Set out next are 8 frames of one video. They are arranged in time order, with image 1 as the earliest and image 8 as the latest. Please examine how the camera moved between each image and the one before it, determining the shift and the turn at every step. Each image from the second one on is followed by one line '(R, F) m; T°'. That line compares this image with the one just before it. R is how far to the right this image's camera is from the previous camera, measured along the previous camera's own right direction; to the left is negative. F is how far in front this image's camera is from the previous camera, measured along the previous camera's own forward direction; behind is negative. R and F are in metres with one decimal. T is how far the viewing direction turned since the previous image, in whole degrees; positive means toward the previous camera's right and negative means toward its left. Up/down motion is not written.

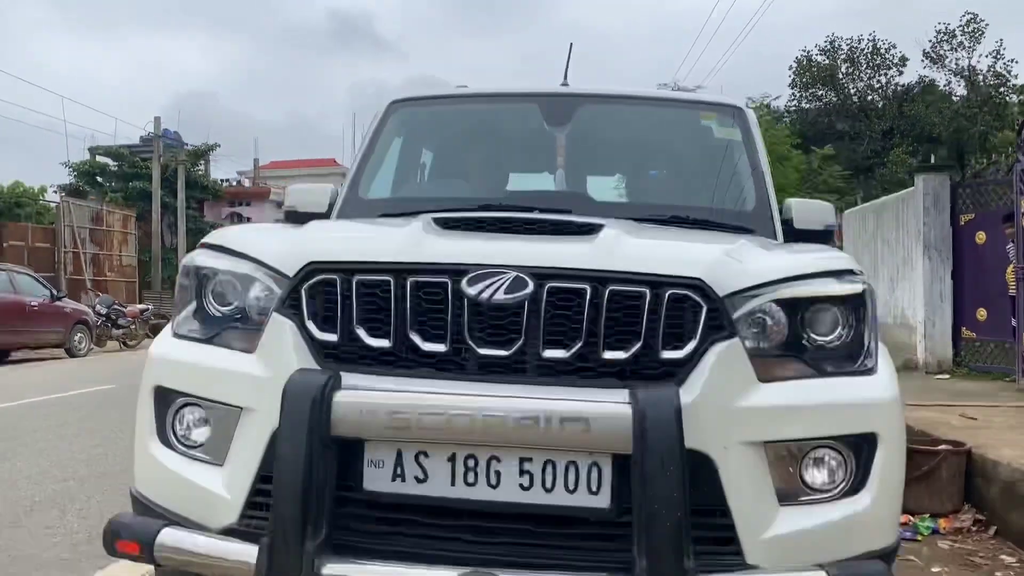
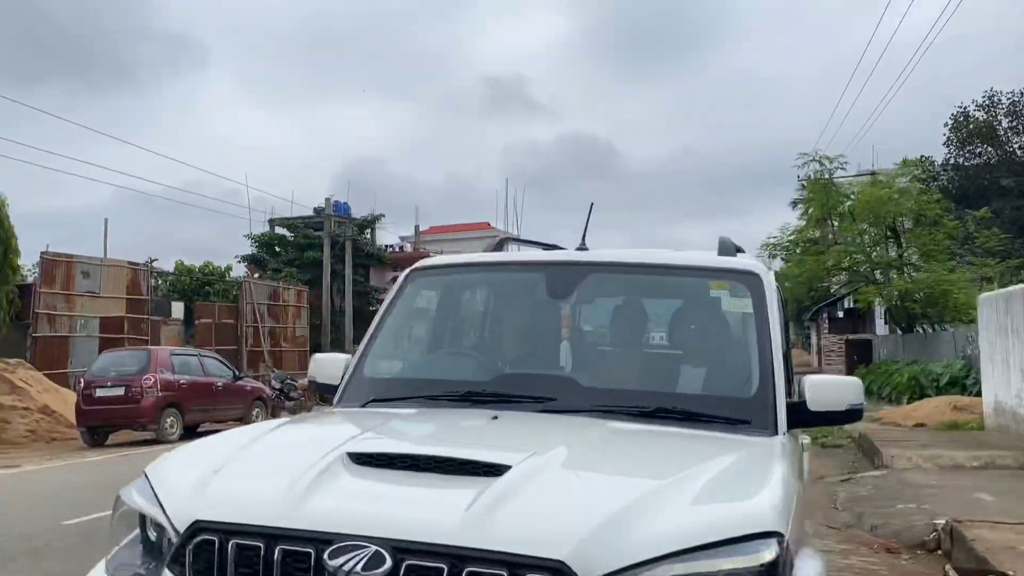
(+0.5, -0.8) m; -10°
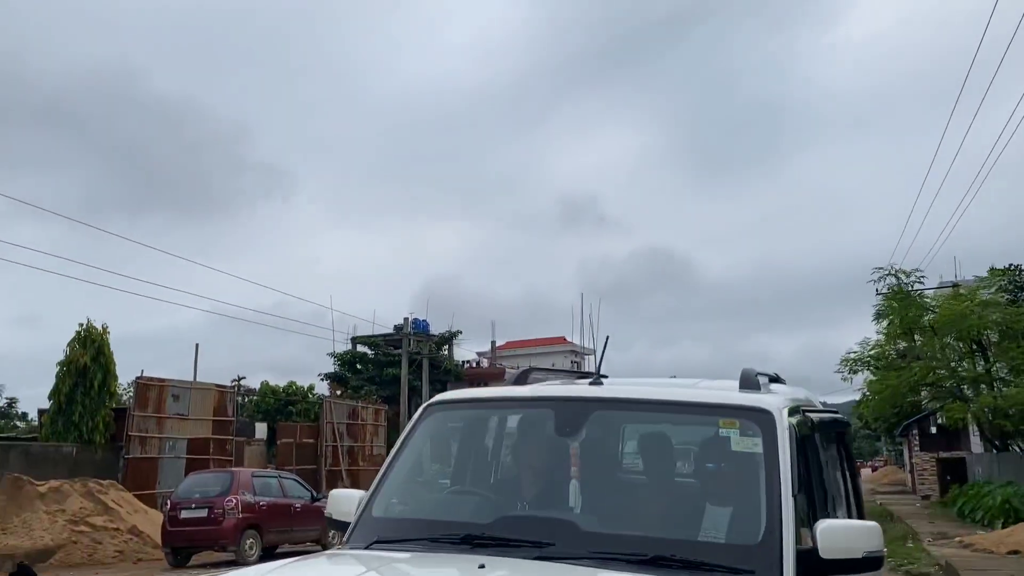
(+0.2, -0.4) m; -5°
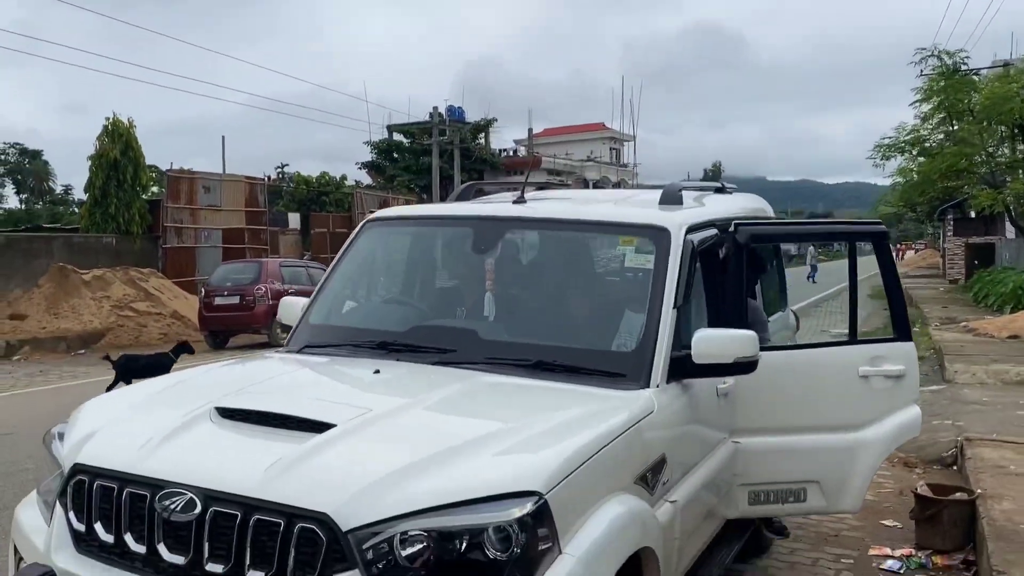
(+0.5, -0.1) m; -3°
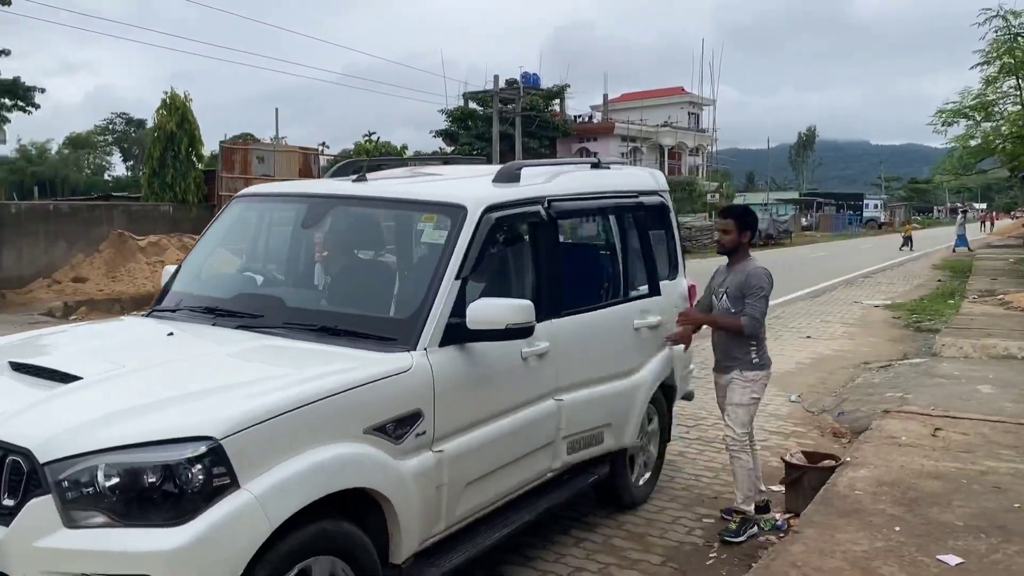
(+1.2, -0.3) m; -6°
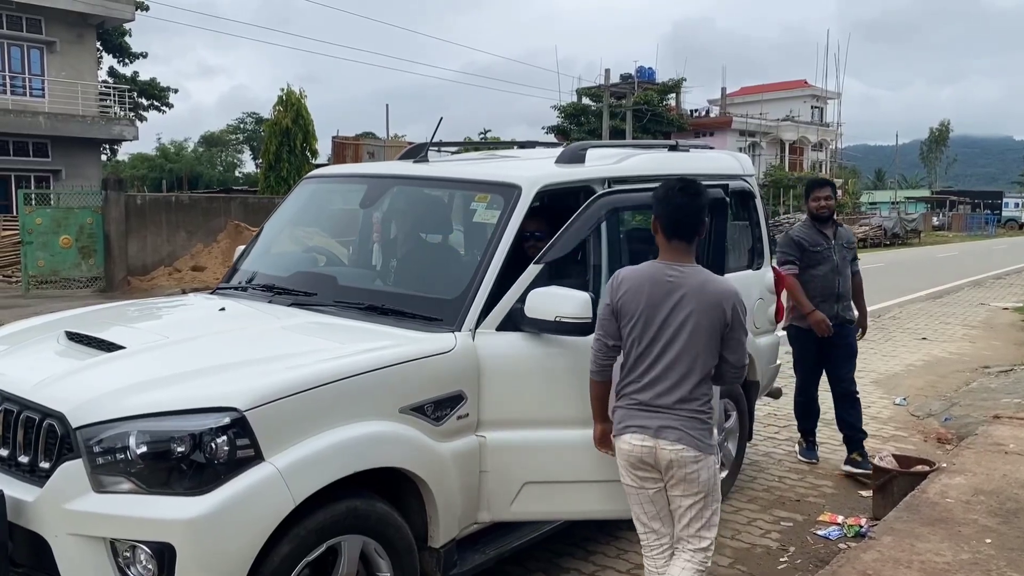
(+0.2, +0.1) m; -7°
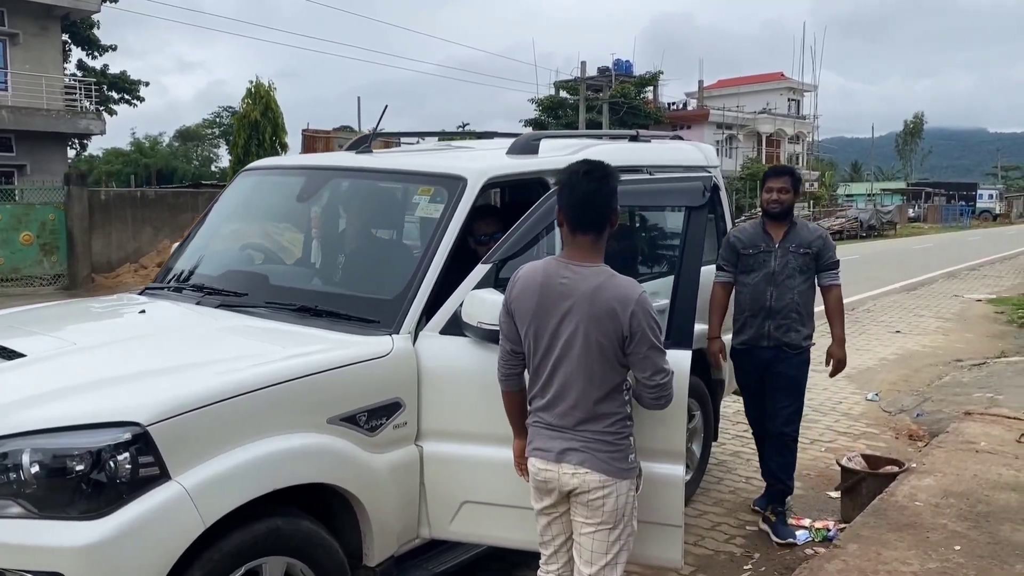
(+0.1, +0.2) m; +1°
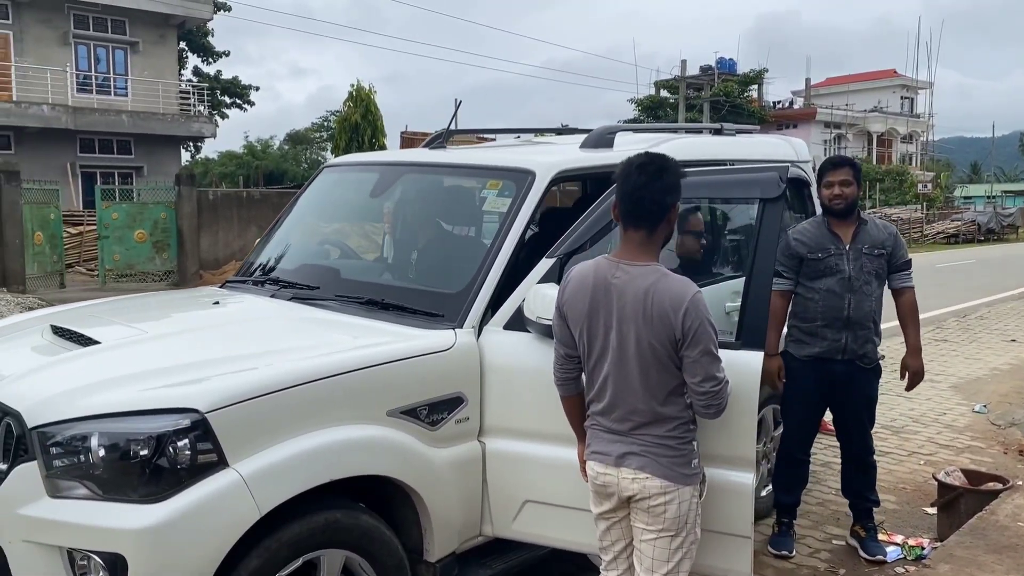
(+0.1, +0.1) m; -6°
